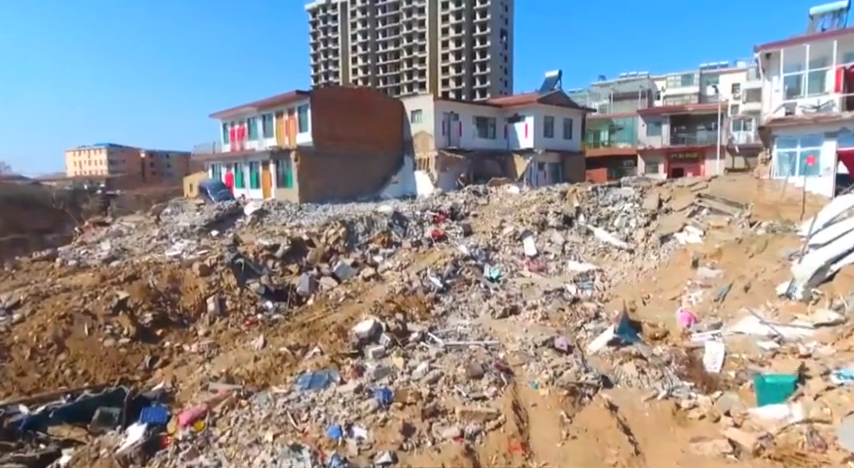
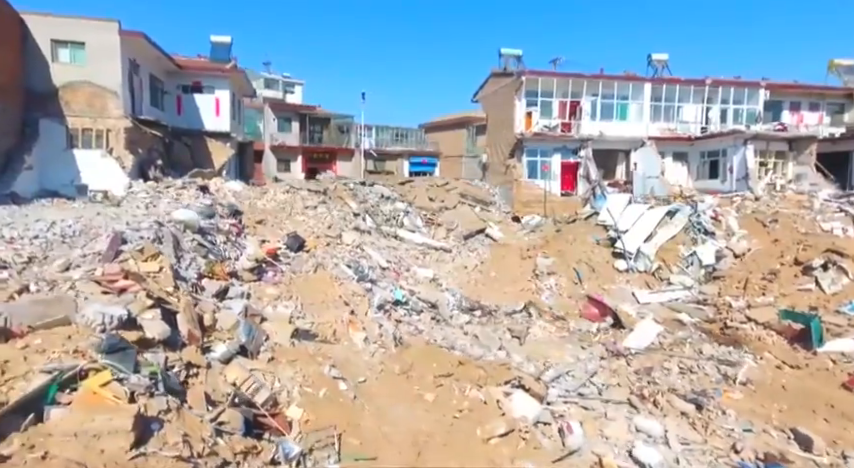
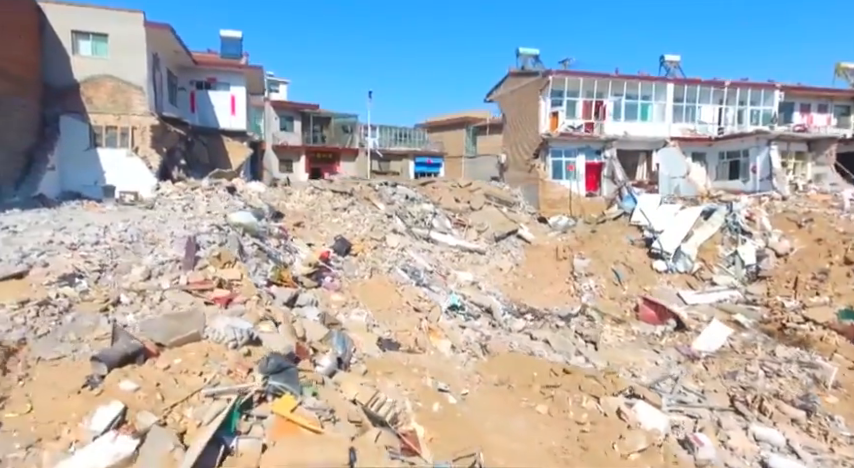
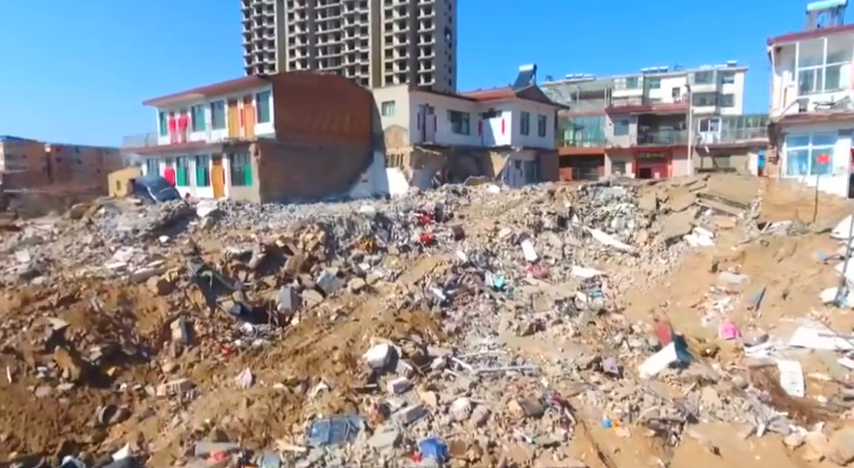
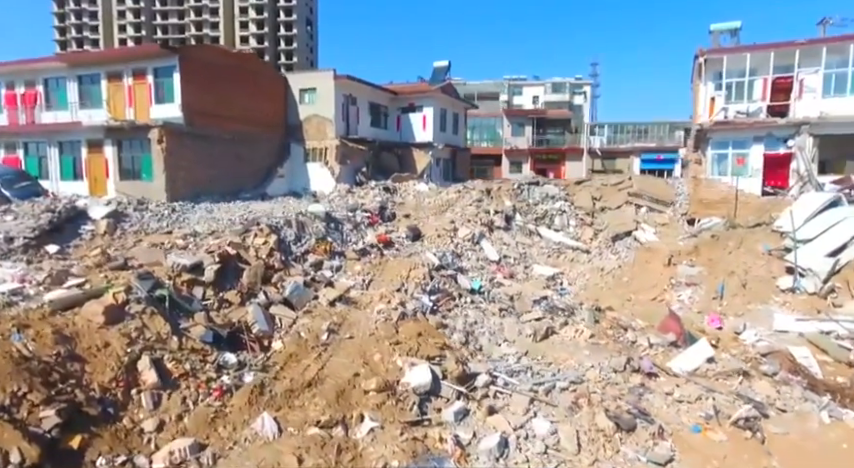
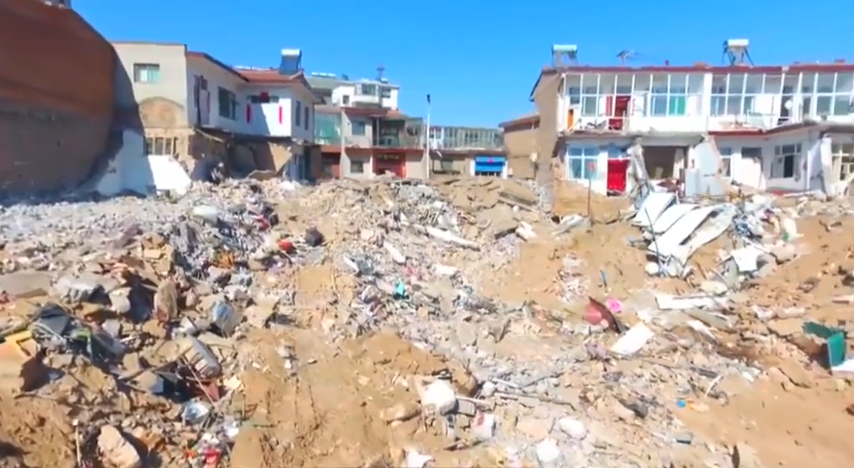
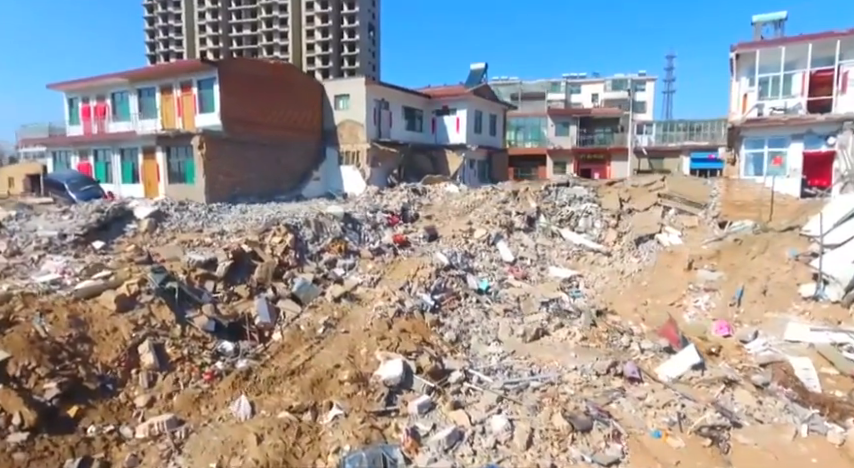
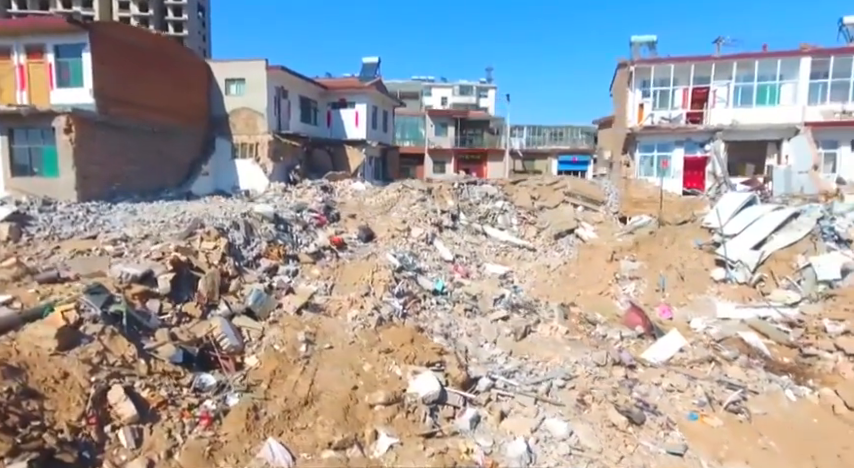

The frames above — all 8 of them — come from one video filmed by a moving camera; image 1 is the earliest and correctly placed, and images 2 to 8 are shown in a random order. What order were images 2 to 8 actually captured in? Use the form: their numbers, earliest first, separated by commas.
4, 7, 5, 8, 6, 2, 3
